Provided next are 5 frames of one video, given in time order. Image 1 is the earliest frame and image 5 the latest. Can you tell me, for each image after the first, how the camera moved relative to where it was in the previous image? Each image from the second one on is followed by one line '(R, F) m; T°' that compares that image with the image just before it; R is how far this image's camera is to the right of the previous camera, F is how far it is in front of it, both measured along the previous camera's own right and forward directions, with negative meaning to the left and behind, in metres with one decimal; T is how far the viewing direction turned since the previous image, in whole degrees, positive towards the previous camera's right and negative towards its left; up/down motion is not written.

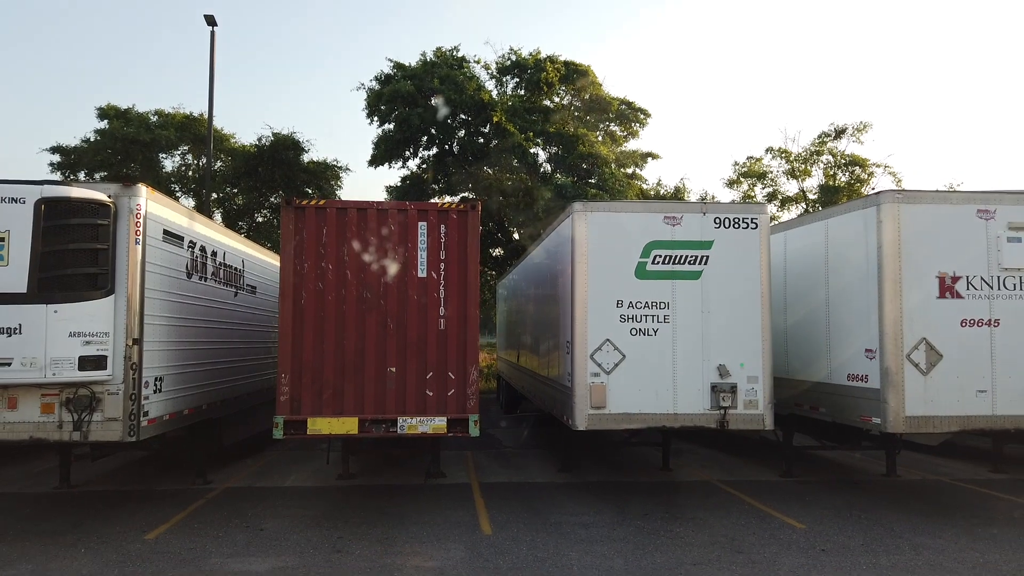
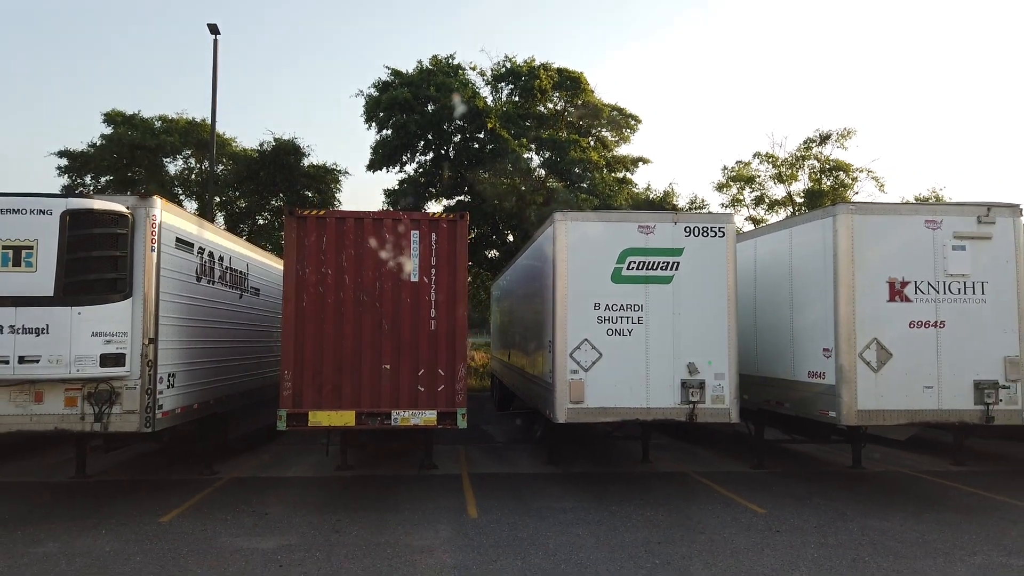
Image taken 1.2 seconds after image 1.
(+0.1, -0.6) m; 0°
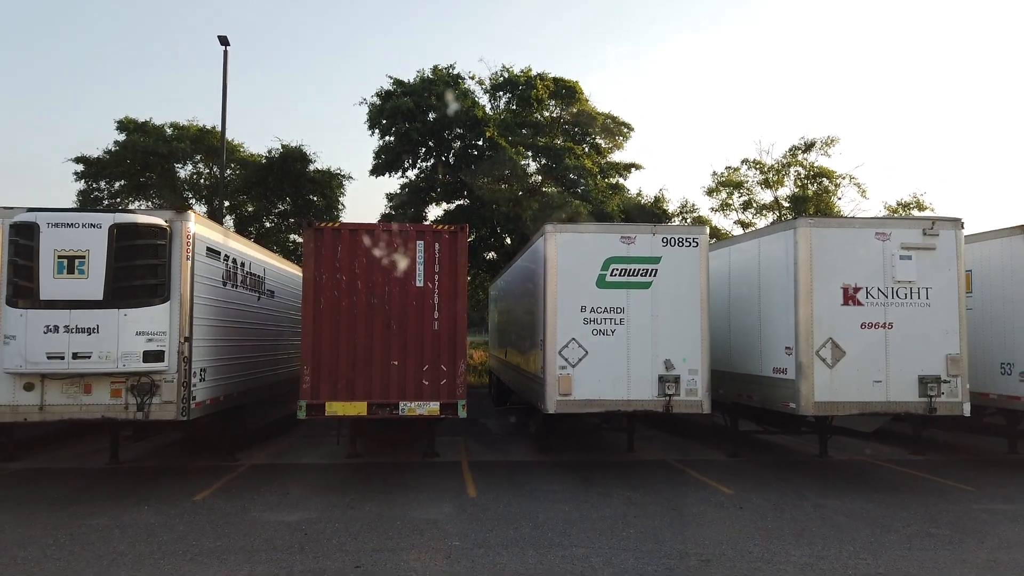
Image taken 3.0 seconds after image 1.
(0.0, -0.9) m; 0°
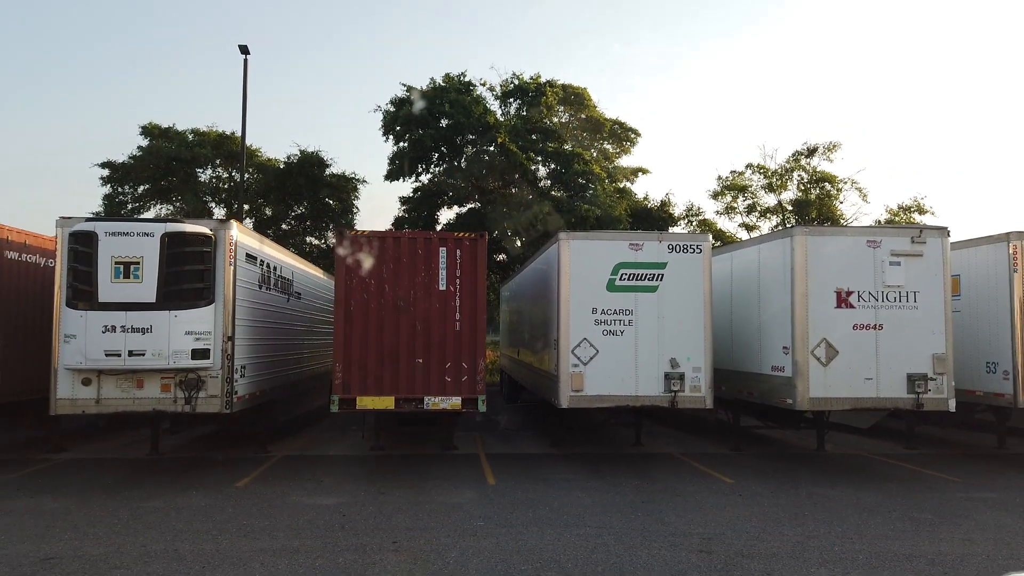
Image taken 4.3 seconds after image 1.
(-0.1, -0.6) m; 0°
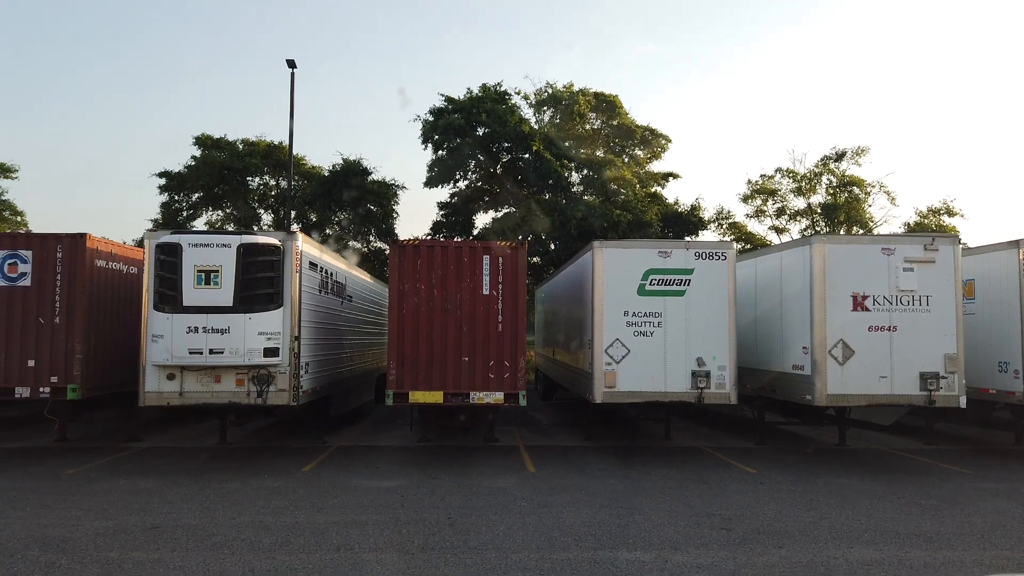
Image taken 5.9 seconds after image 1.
(-0.1, -0.8) m; -2°
